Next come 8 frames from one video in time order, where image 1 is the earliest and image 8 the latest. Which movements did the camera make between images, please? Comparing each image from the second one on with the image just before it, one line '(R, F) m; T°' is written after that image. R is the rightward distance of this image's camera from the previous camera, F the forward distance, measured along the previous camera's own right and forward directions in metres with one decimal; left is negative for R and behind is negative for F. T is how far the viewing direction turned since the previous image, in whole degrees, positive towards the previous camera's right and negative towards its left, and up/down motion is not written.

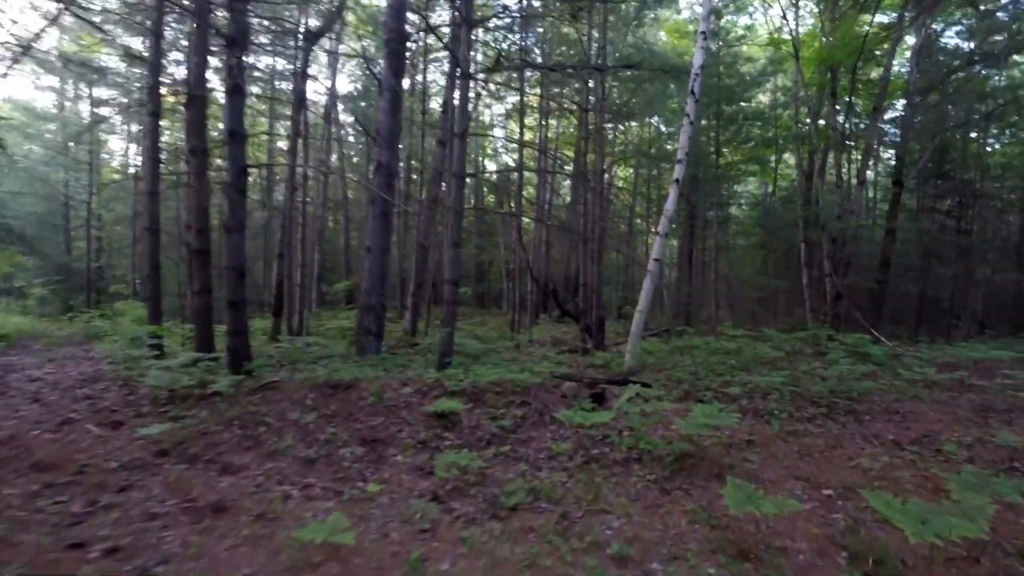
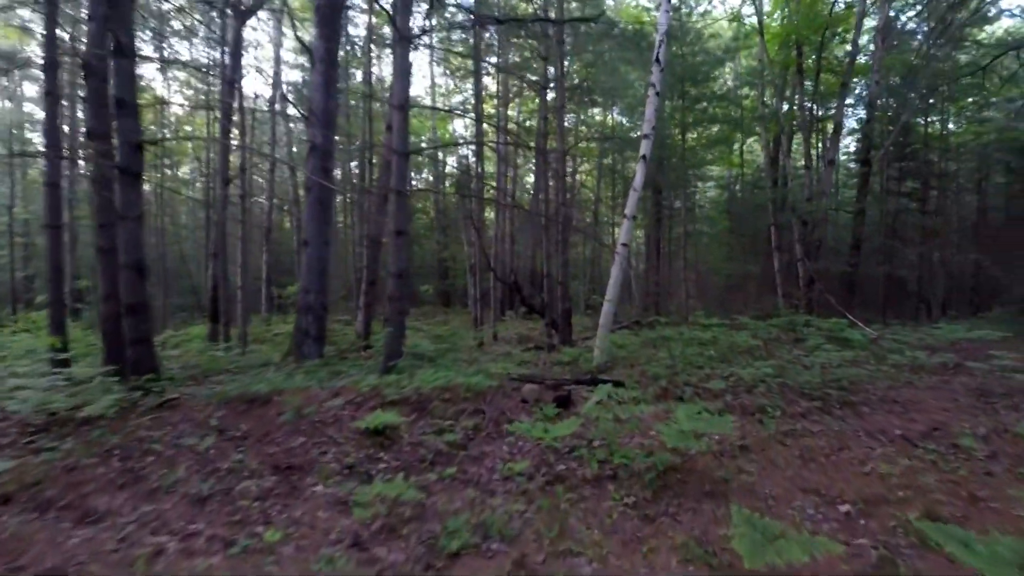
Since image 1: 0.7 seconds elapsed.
(+0.3, +1.3) m; +3°
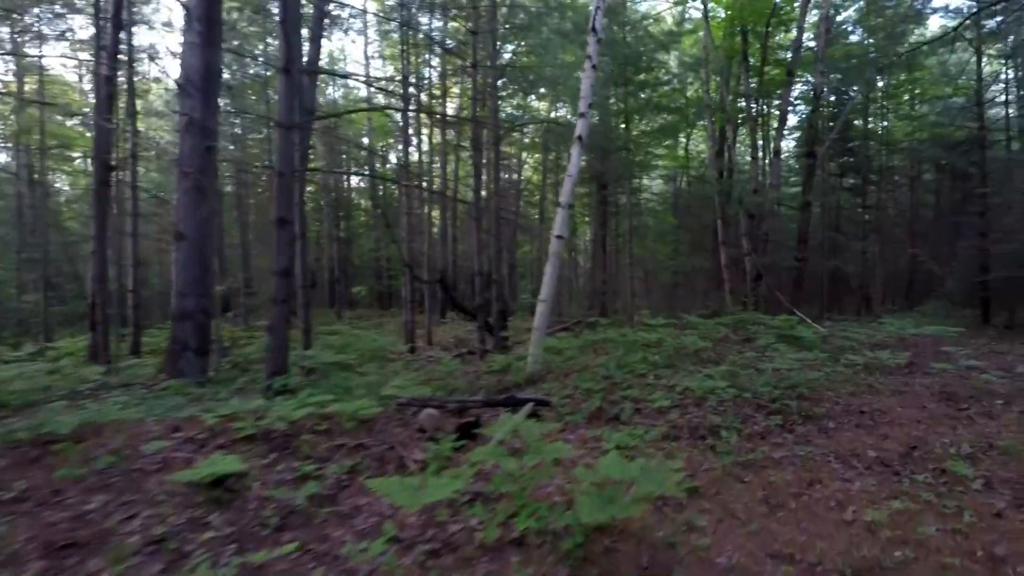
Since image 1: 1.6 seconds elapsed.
(+0.6, +1.5) m; +5°
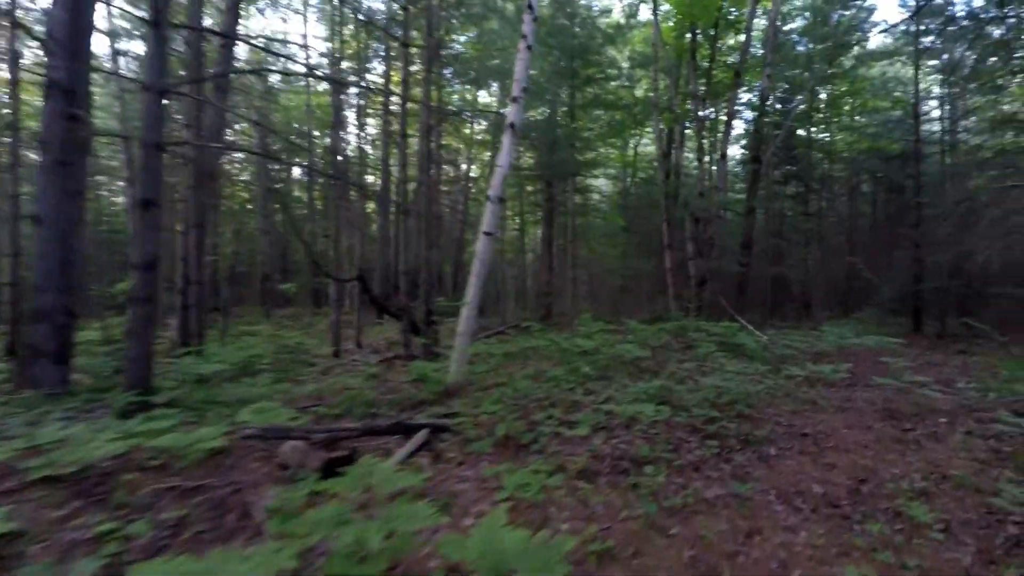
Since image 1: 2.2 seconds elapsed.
(+0.5, +1.0) m; +5°
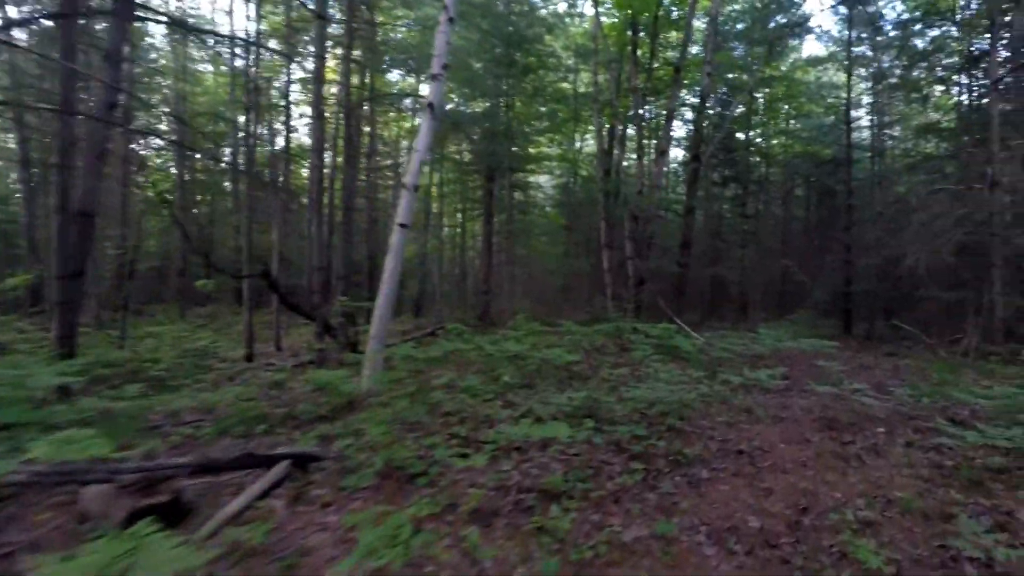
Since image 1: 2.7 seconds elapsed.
(+0.5, +0.9) m; +5°
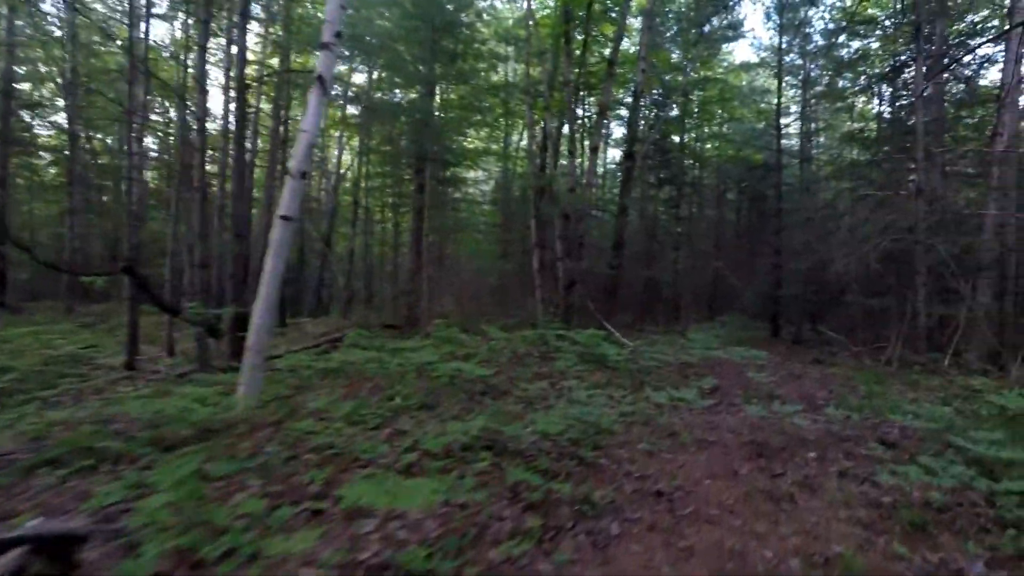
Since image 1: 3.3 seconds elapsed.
(+0.5, +1.0) m; +6°
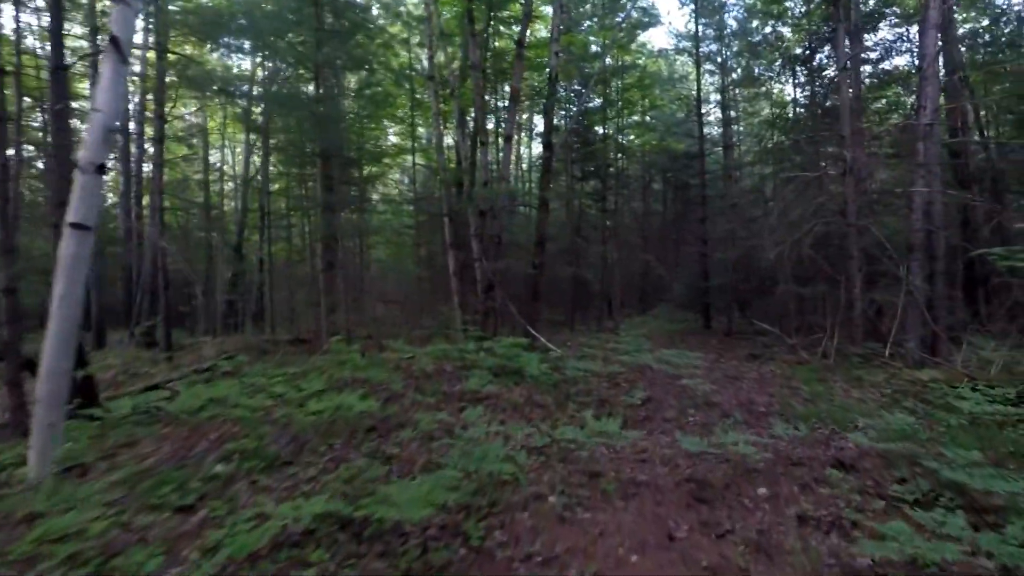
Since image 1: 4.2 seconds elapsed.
(+0.7, +1.5) m; +6°
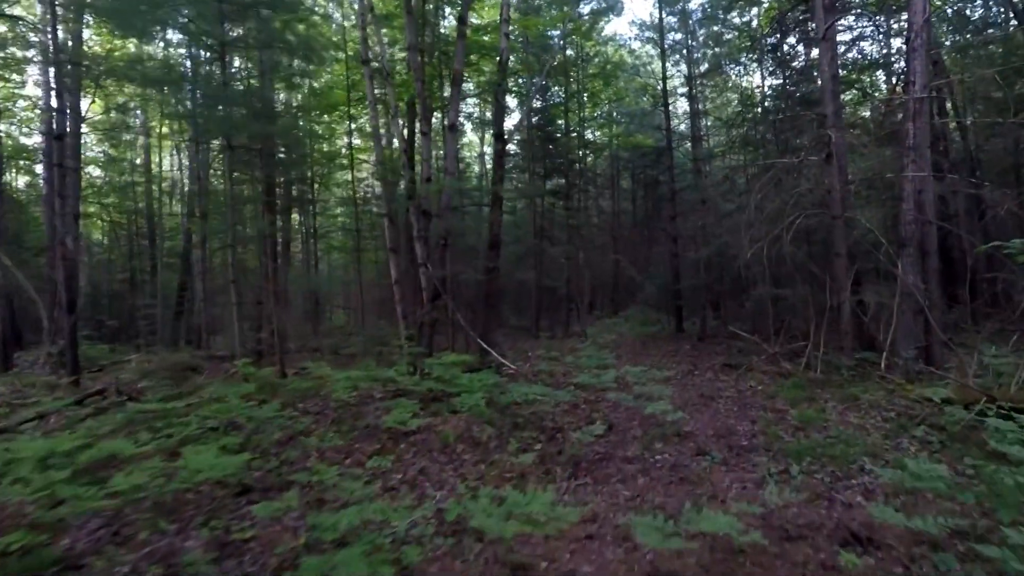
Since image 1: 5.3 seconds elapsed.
(+0.6, +1.6) m; +2°
